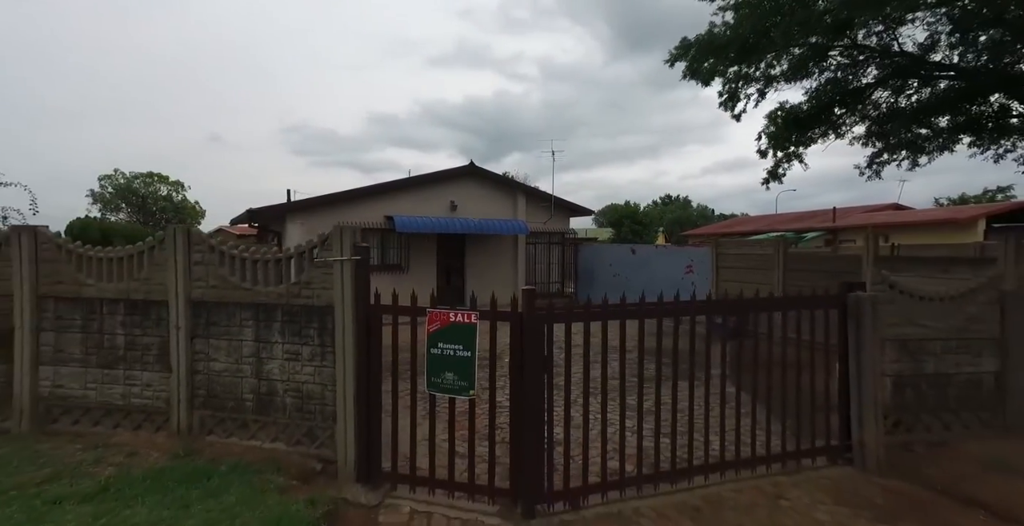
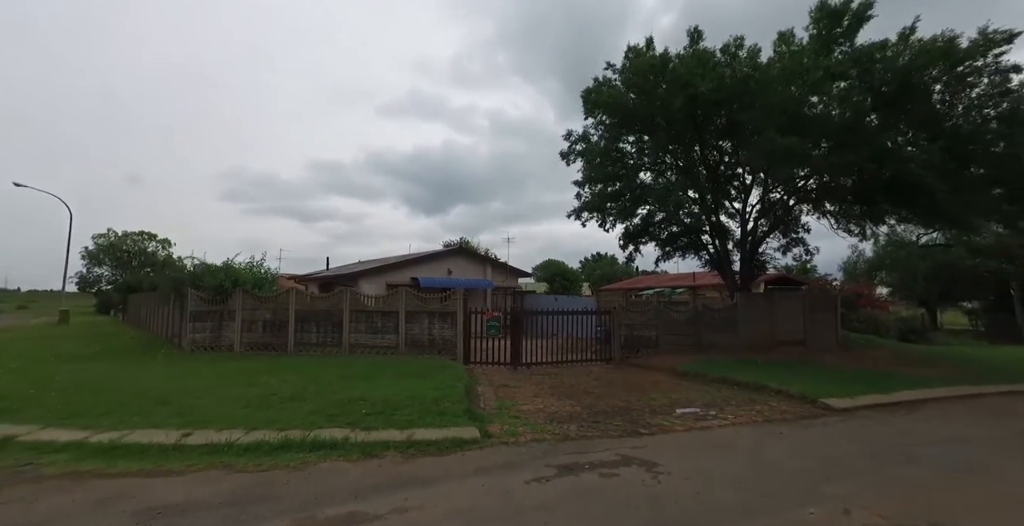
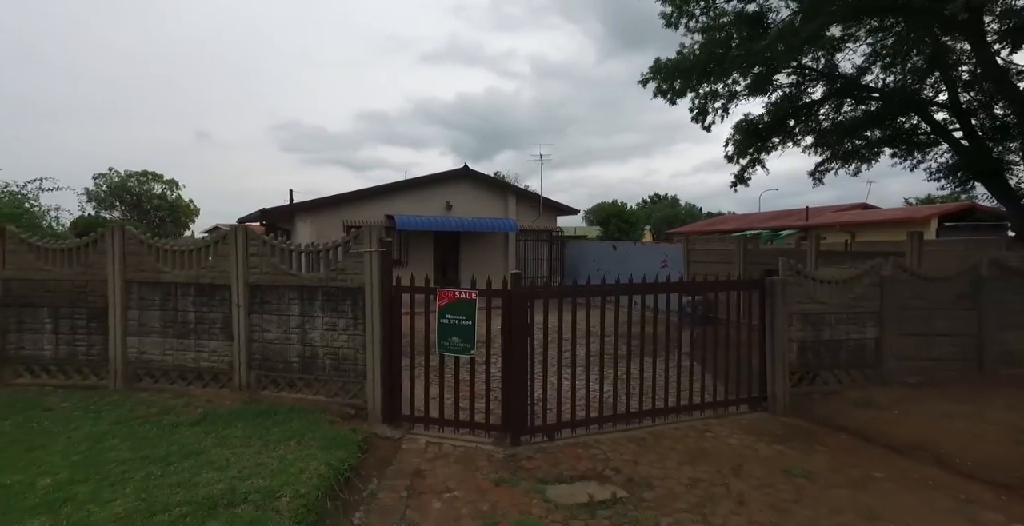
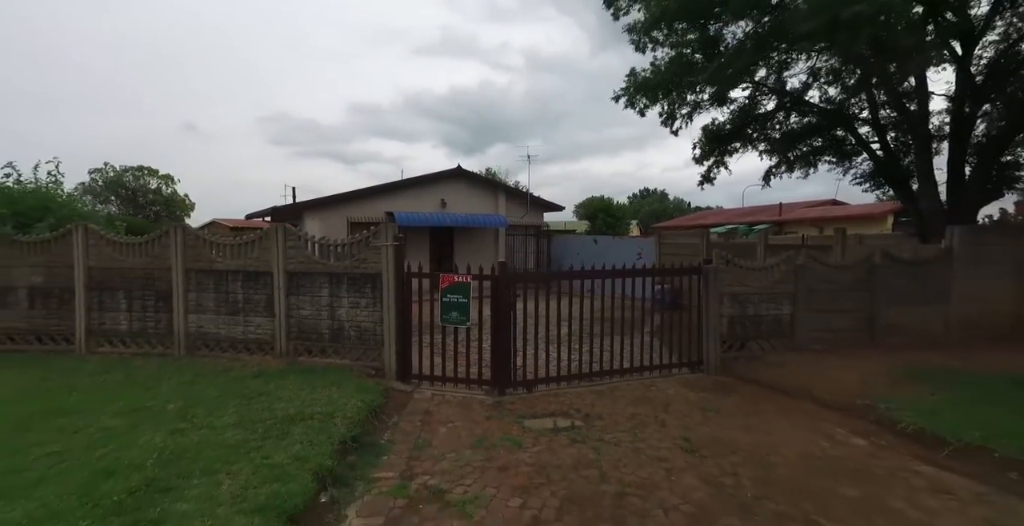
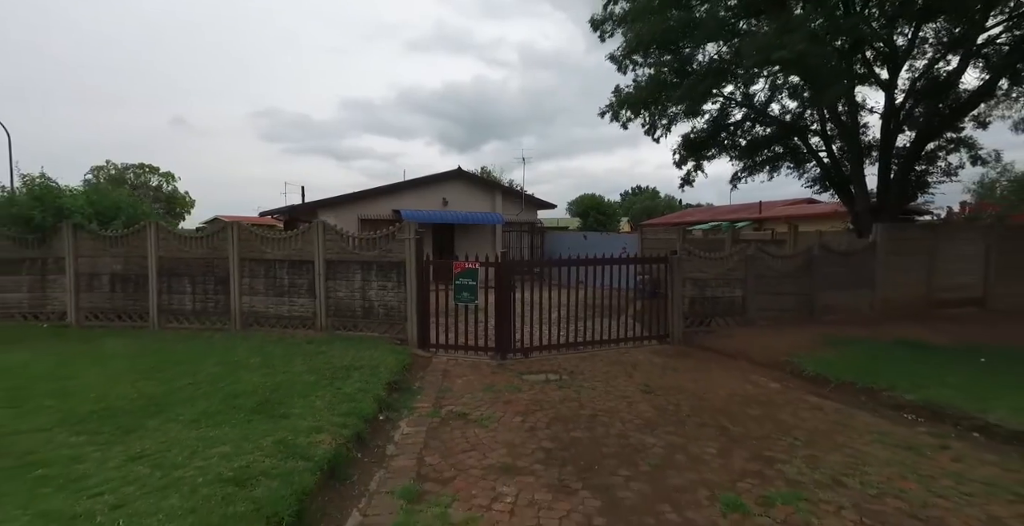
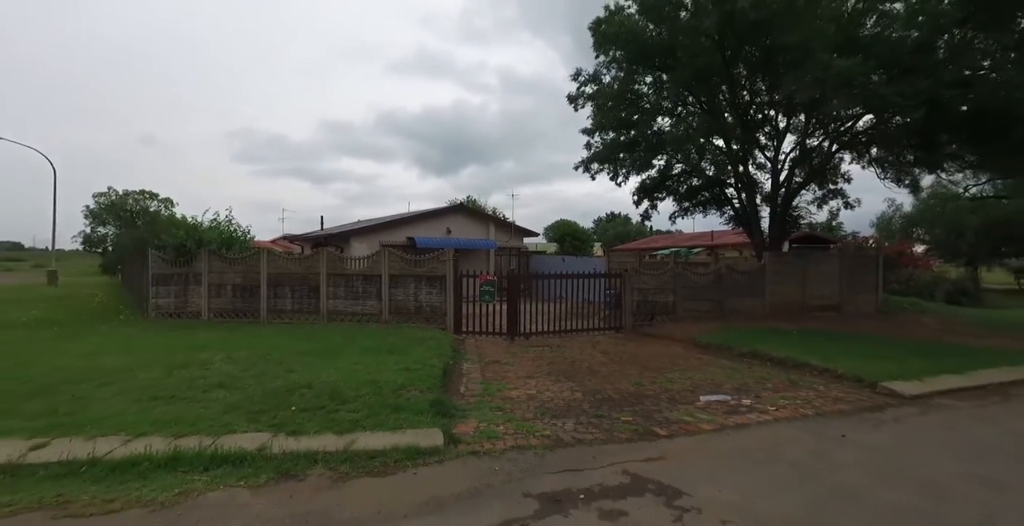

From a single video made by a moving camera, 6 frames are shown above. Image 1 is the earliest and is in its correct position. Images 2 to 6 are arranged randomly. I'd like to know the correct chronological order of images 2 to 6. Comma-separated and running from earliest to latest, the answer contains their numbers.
3, 4, 5, 6, 2
